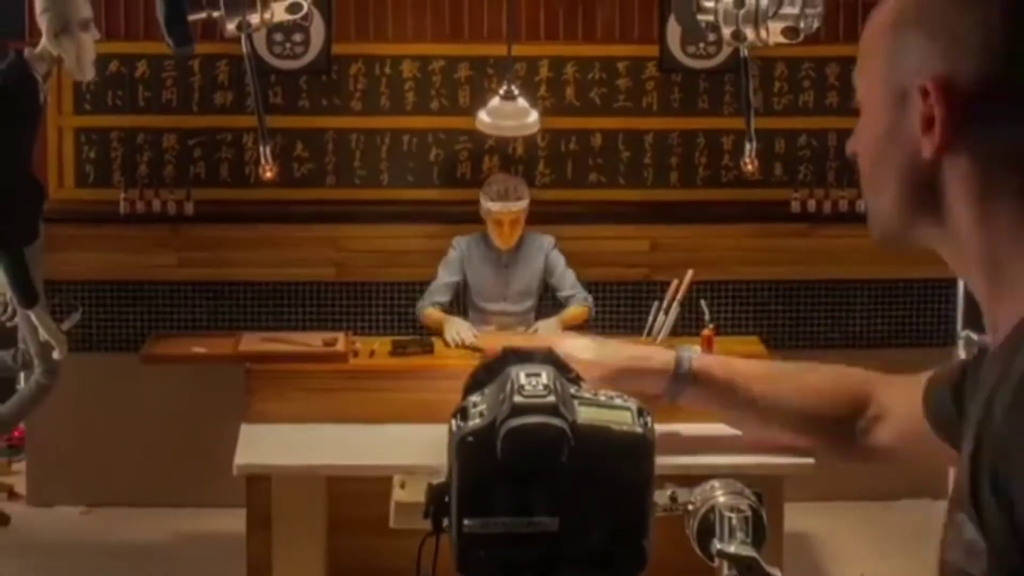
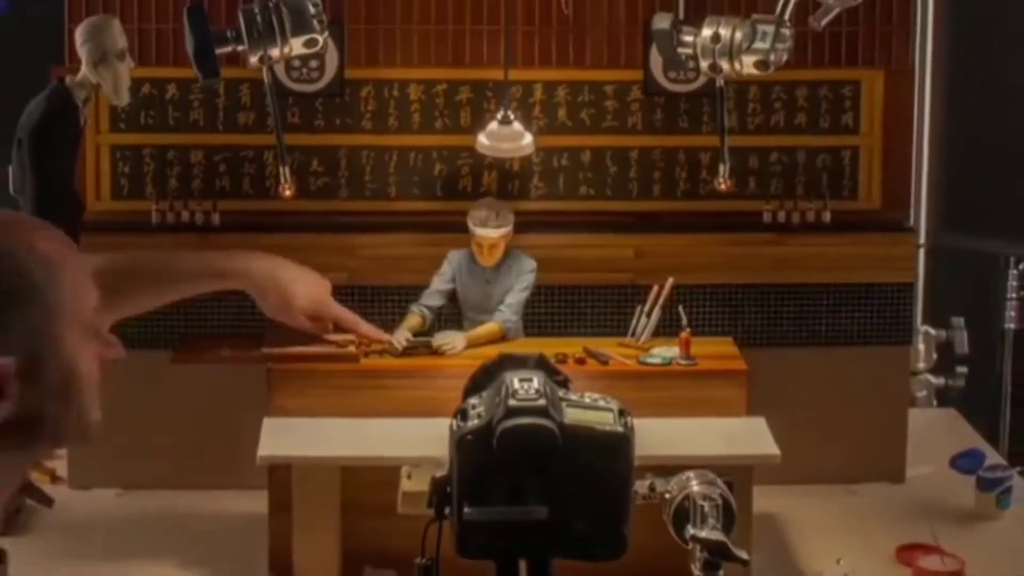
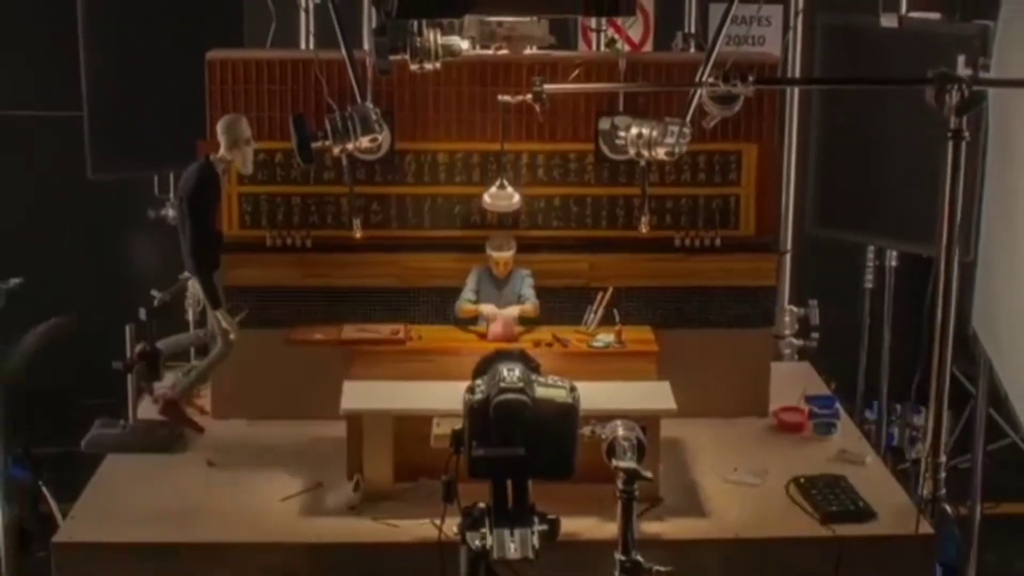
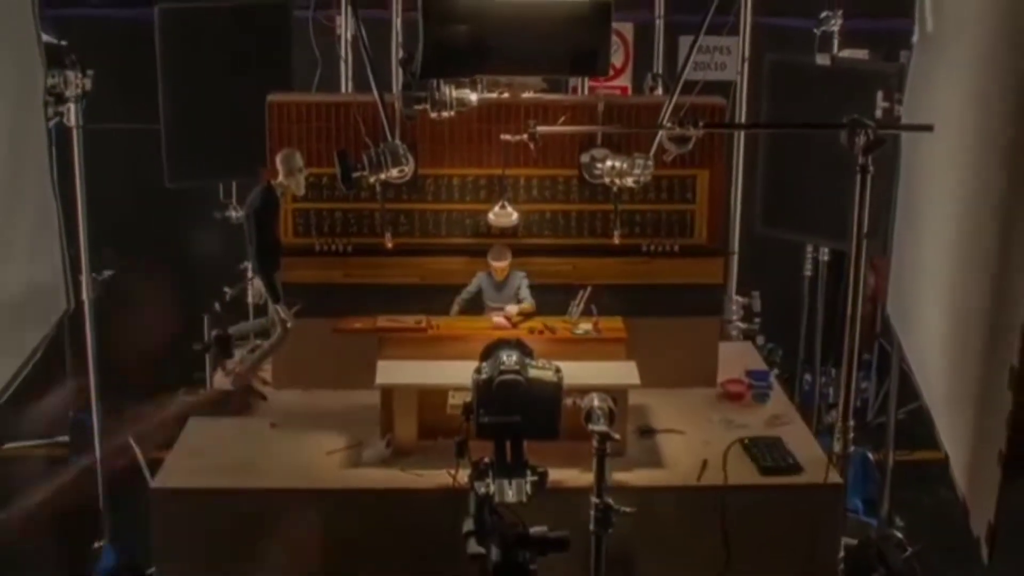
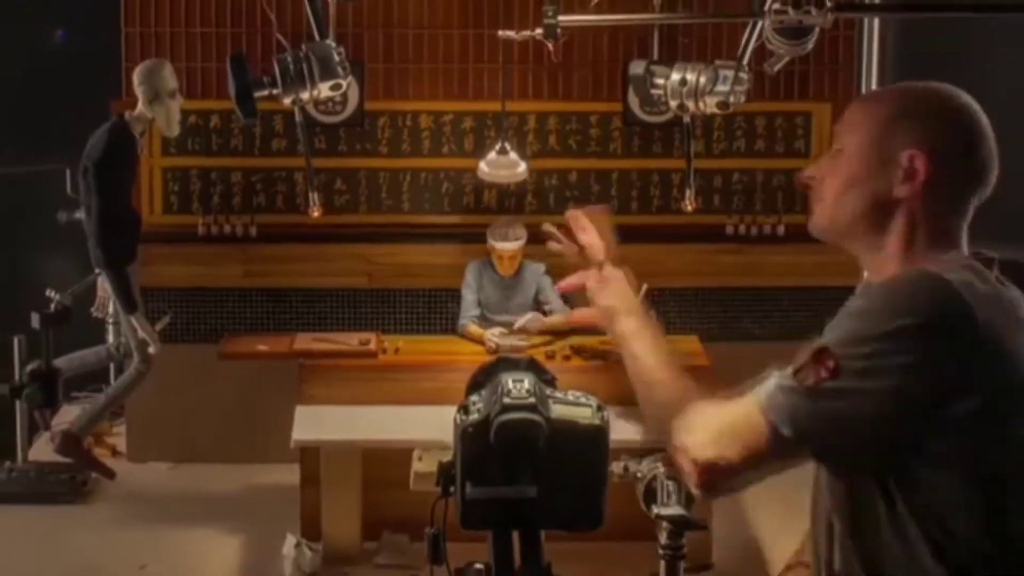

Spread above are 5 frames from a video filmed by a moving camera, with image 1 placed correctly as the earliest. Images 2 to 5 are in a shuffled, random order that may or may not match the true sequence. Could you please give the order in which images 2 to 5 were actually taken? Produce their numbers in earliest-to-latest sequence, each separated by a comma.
2, 5, 3, 4
